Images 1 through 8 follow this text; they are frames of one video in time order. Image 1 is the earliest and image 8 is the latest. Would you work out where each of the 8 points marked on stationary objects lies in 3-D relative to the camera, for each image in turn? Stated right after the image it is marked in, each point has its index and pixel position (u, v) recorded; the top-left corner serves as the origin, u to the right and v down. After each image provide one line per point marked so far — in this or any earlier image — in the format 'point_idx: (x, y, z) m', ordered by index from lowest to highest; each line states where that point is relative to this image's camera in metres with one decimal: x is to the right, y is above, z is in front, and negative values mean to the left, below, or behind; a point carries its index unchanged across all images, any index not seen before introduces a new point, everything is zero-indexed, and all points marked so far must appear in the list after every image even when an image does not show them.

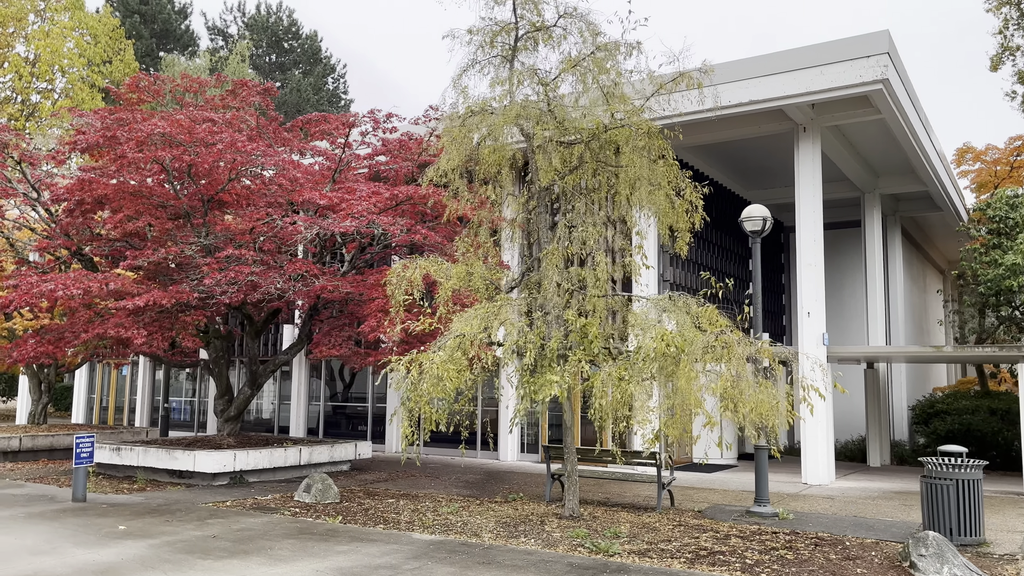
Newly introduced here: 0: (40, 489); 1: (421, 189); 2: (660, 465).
0: (-6.5, -2.8, +11.4) m
1: (-1.3, +1.4, +11.7) m
2: (+1.8, -2.2, +10.2) m
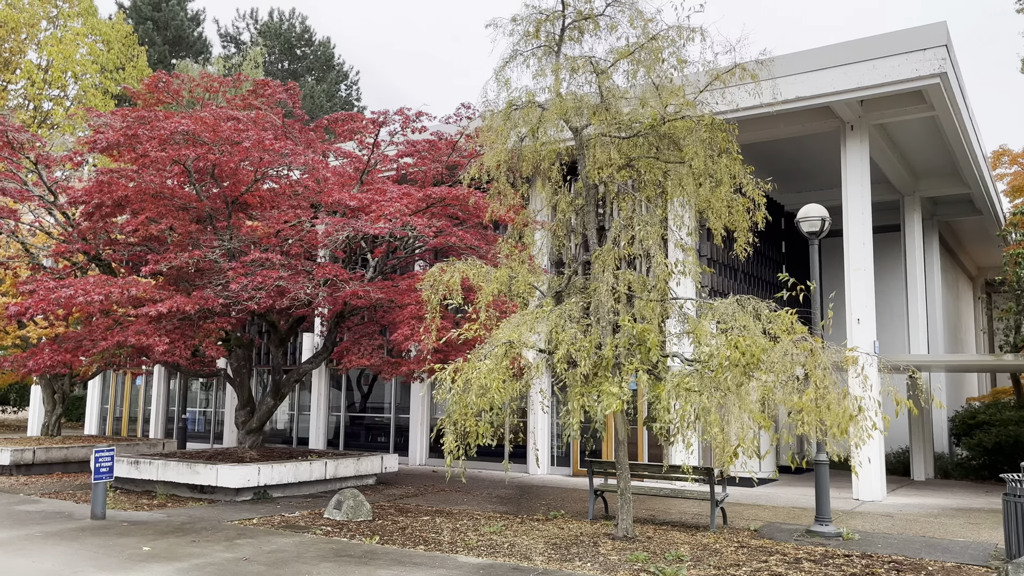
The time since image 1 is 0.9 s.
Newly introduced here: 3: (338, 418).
0: (-6.0, -2.9, +10.9) m
1: (-0.8, +1.3, +11.1) m
2: (+2.3, -2.3, +9.6) m
3: (-4.1, -3.1, +19.5) m
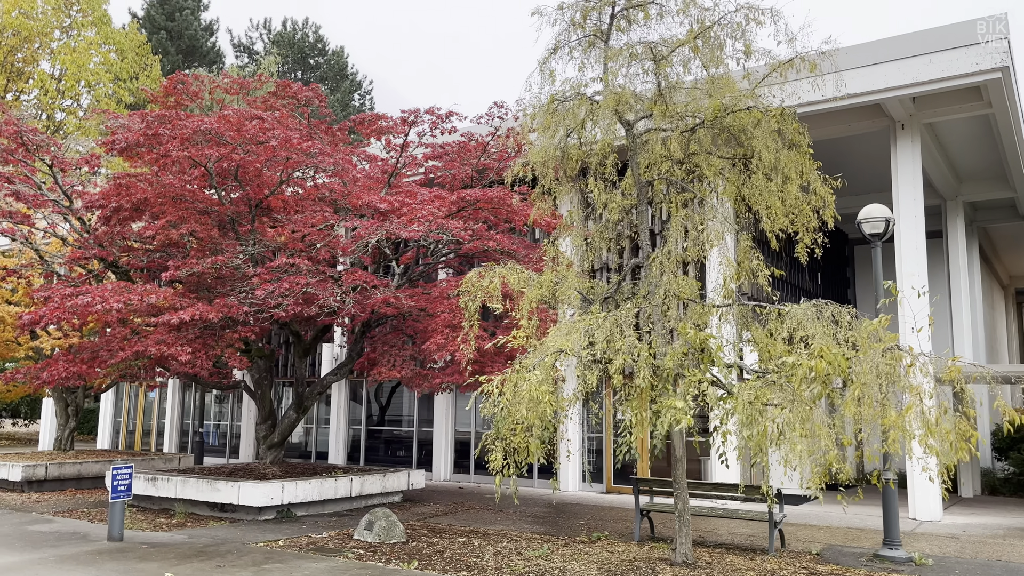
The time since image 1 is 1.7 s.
0: (-5.5, -3.0, +10.3) m
1: (-0.3, +1.2, +10.5) m
2: (+2.8, -2.3, +8.9) m
3: (-3.5, -3.3, +18.9) m
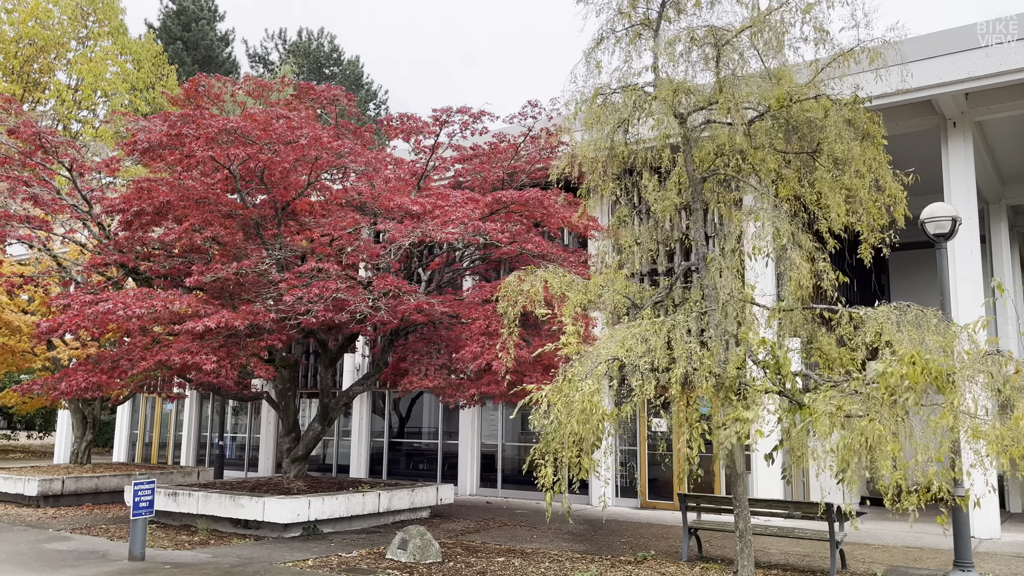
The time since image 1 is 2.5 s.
0: (-5.0, -3.0, +9.9) m
1: (+0.2, +1.2, +10.1) m
2: (+3.3, -2.3, +8.4) m
3: (-2.9, -3.5, +18.4) m
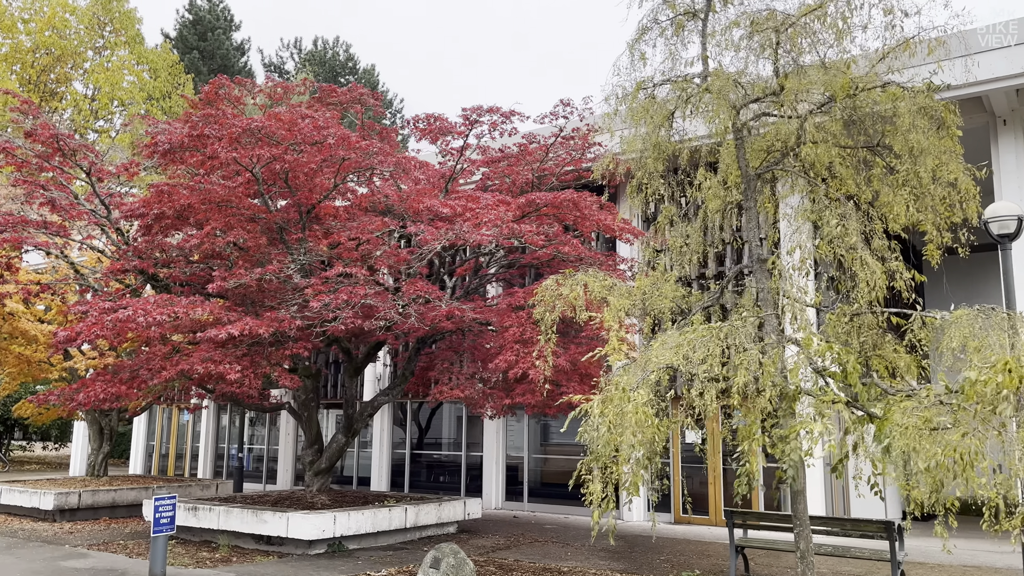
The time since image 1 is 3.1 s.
0: (-4.6, -3.1, +9.5) m
1: (+0.6, +1.1, +9.6) m
2: (+3.7, -2.4, +7.9) m
3: (-2.4, -3.6, +18.0) m
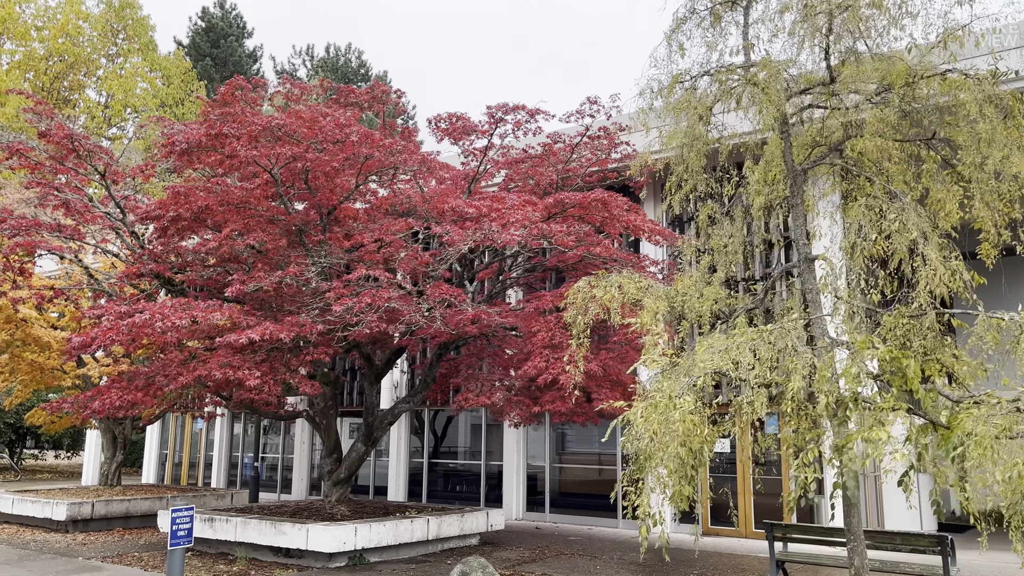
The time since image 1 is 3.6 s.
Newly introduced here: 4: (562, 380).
0: (-4.3, -3.2, +9.1) m
1: (+0.9, +1.1, +9.3) m
2: (+4.0, -2.4, +7.5) m
3: (-2.0, -3.8, +17.6) m
4: (+0.5, -1.0, +8.7) m
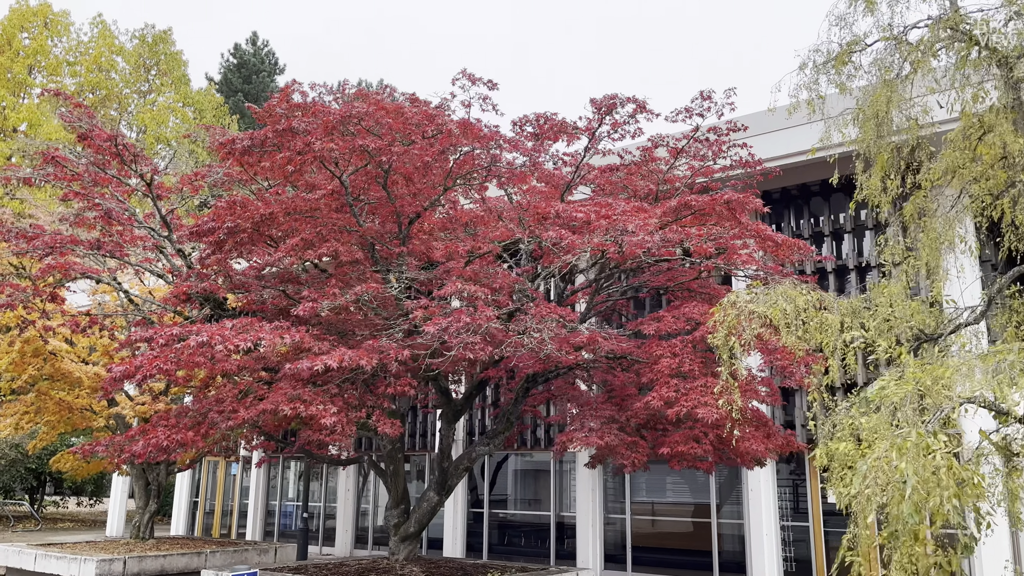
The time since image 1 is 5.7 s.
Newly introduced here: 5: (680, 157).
0: (-3.2, -3.4, +7.6) m
1: (+2.0, +0.9, +7.9) m
2: (+5.0, -2.5, +5.8) m
3: (-0.7, -4.4, +16.0) m
4: (+1.6, -1.1, +7.2) m
5: (+2.1, +1.6, +10.0) m
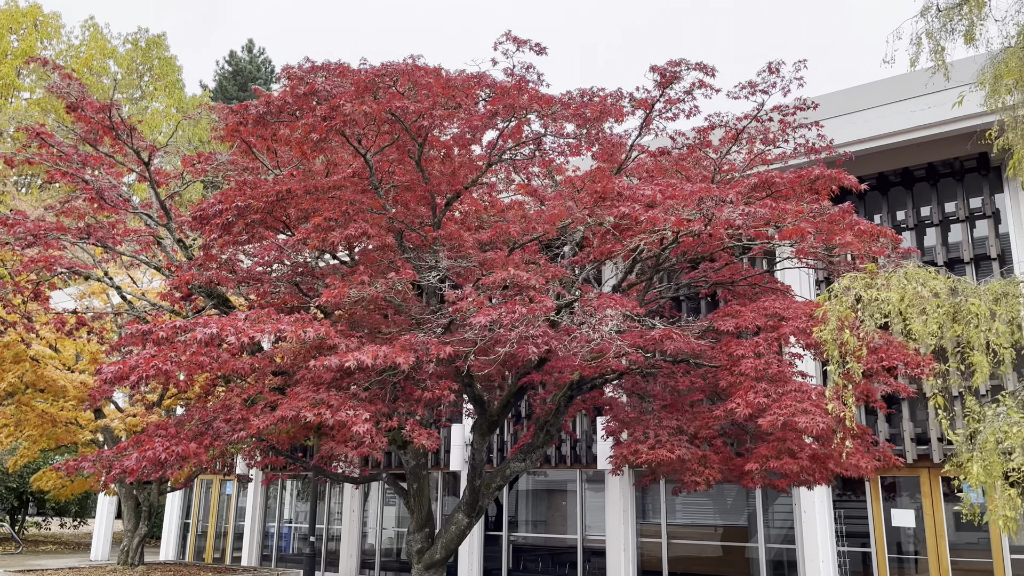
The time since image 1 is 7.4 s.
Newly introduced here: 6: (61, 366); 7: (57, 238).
0: (-2.7, -3.3, +6.5) m
1: (+2.5, +1.0, +6.9) m
2: (+5.5, -2.3, +4.8) m
3: (-0.3, -4.5, +14.9) m
4: (+2.1, -1.0, +6.2) m
5: (+2.5, +1.6, +9.0) m
6: (-6.3, -1.1, +11.5) m
7: (-4.7, +0.5, +8.5) m
